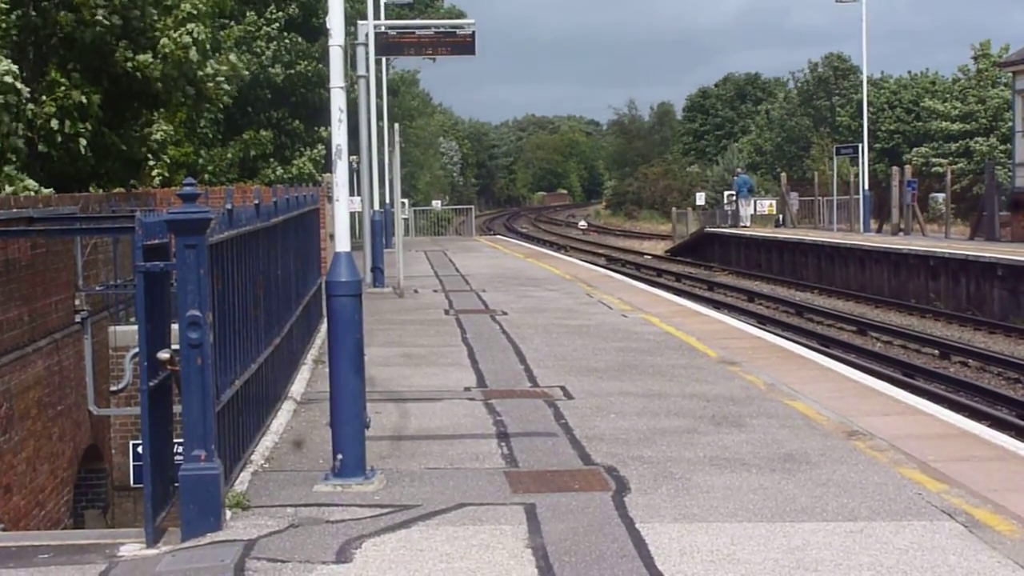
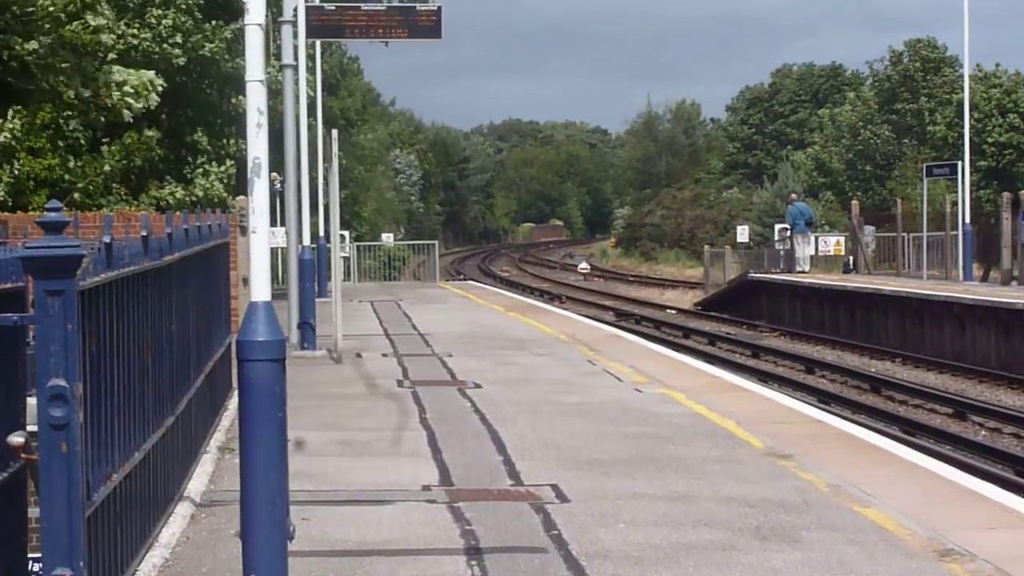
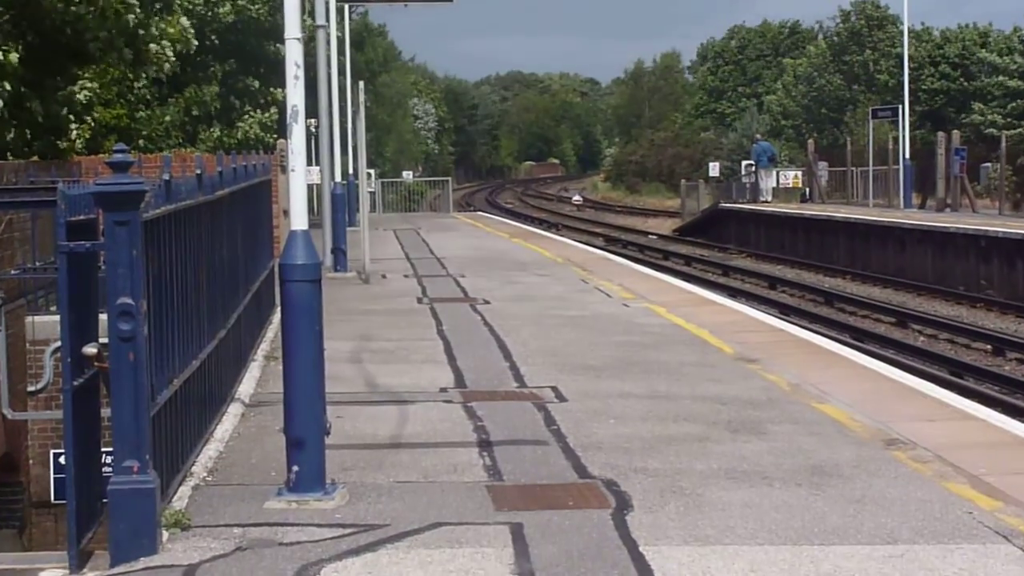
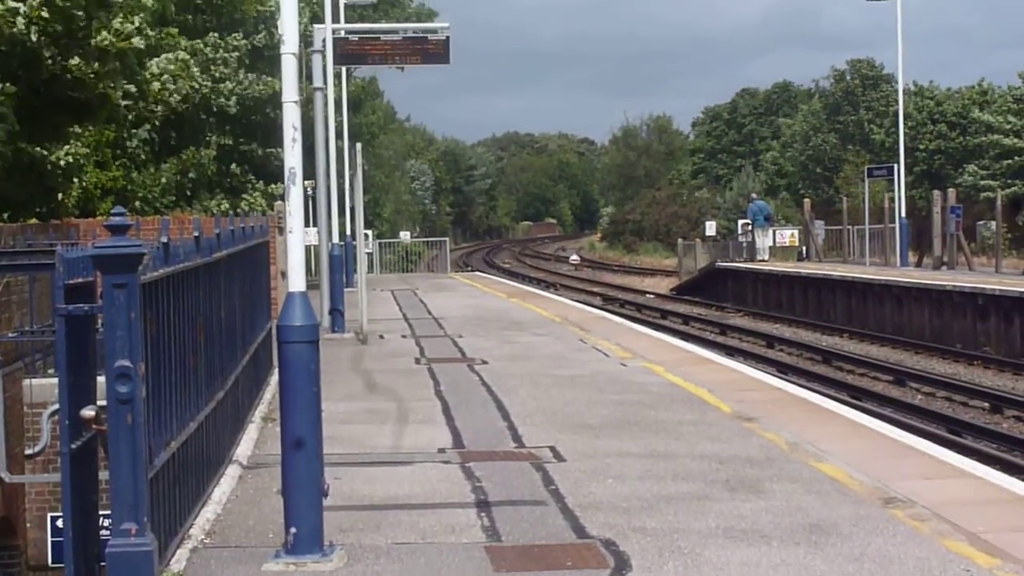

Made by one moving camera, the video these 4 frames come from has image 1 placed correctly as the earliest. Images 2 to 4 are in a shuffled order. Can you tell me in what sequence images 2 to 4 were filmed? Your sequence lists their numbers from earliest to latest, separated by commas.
3, 4, 2
